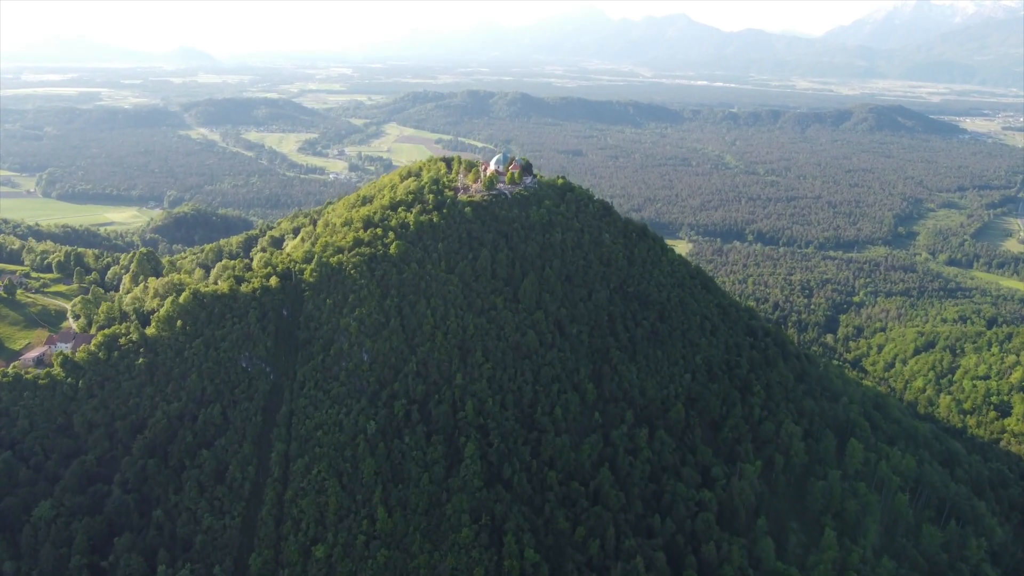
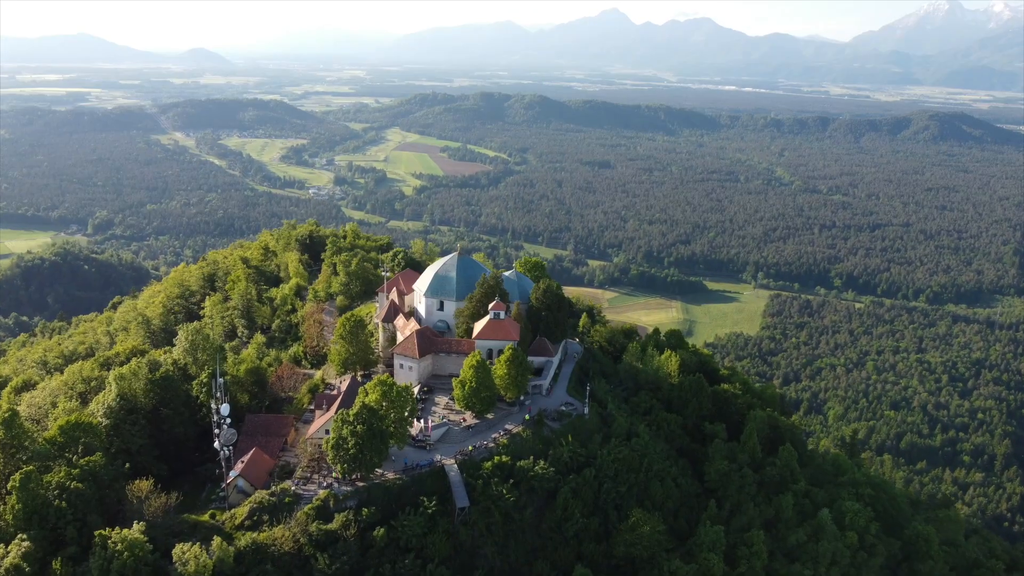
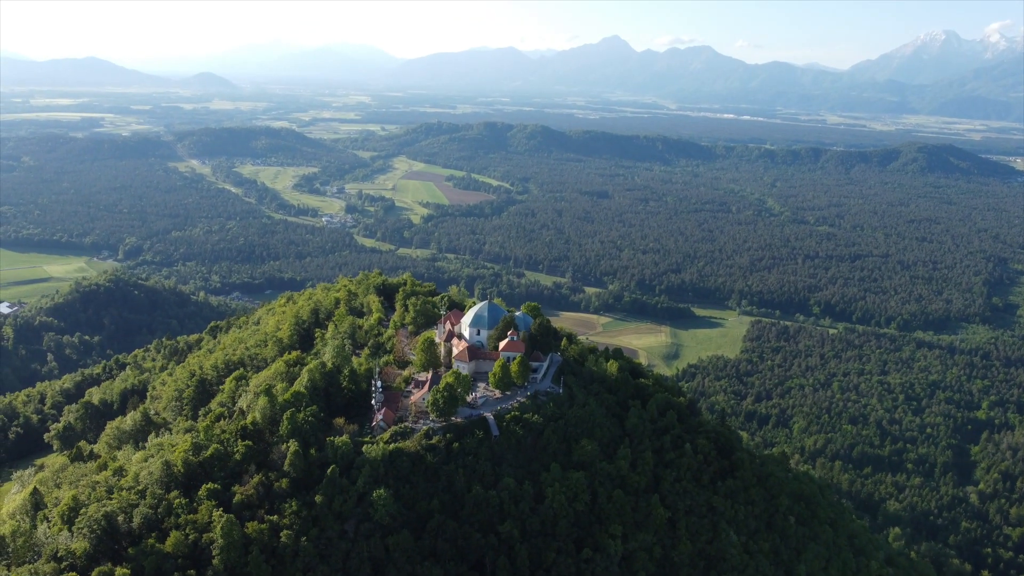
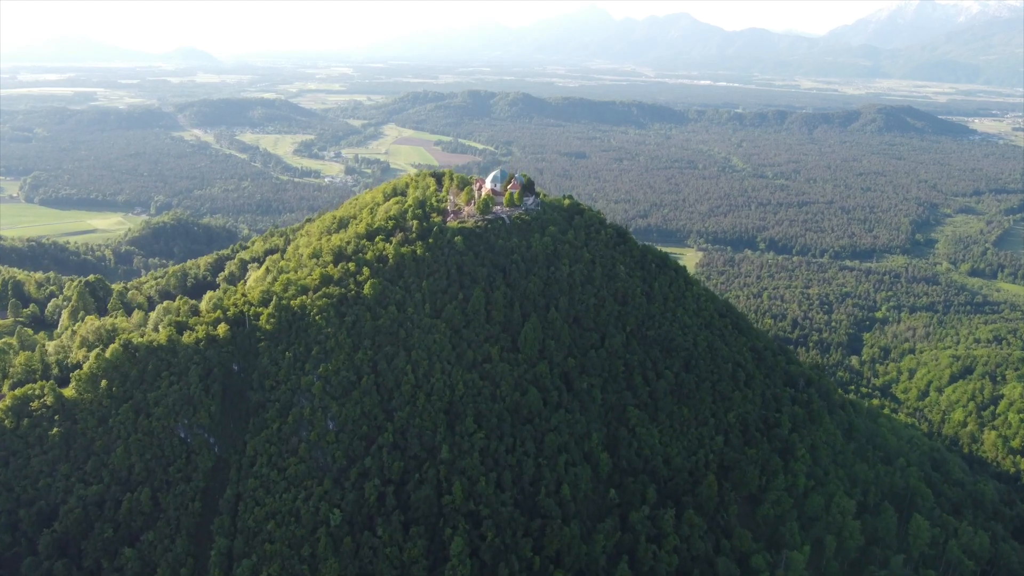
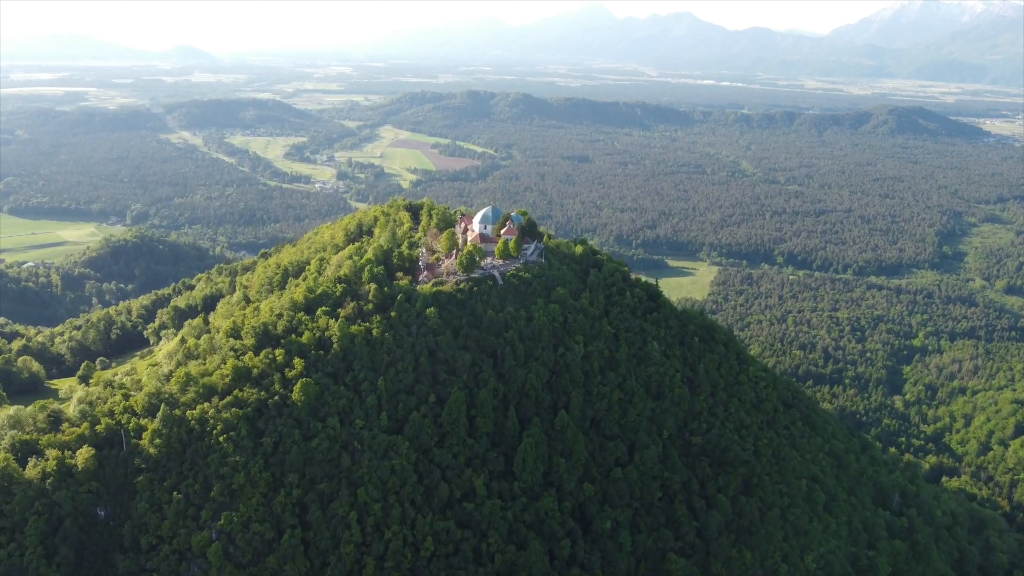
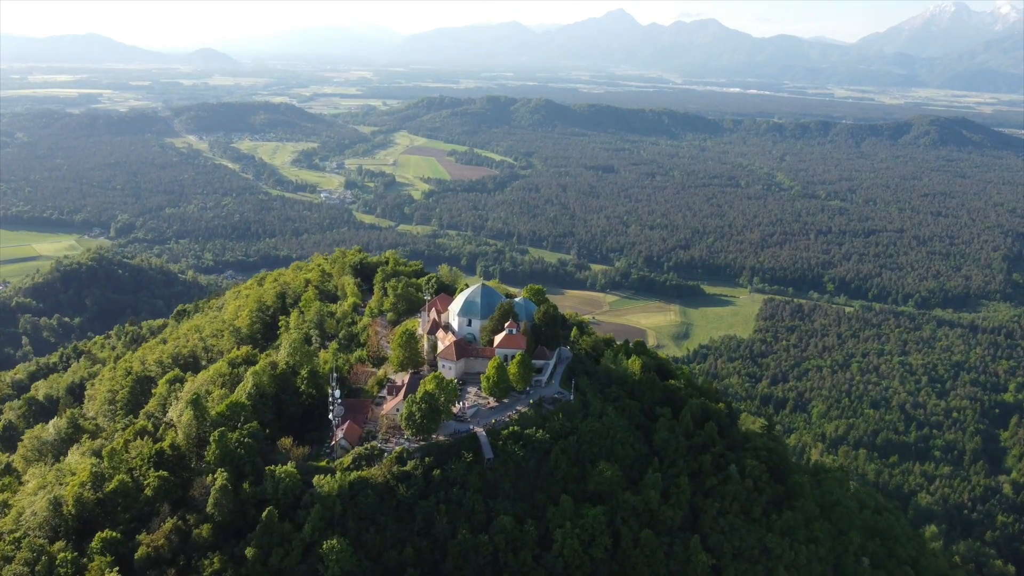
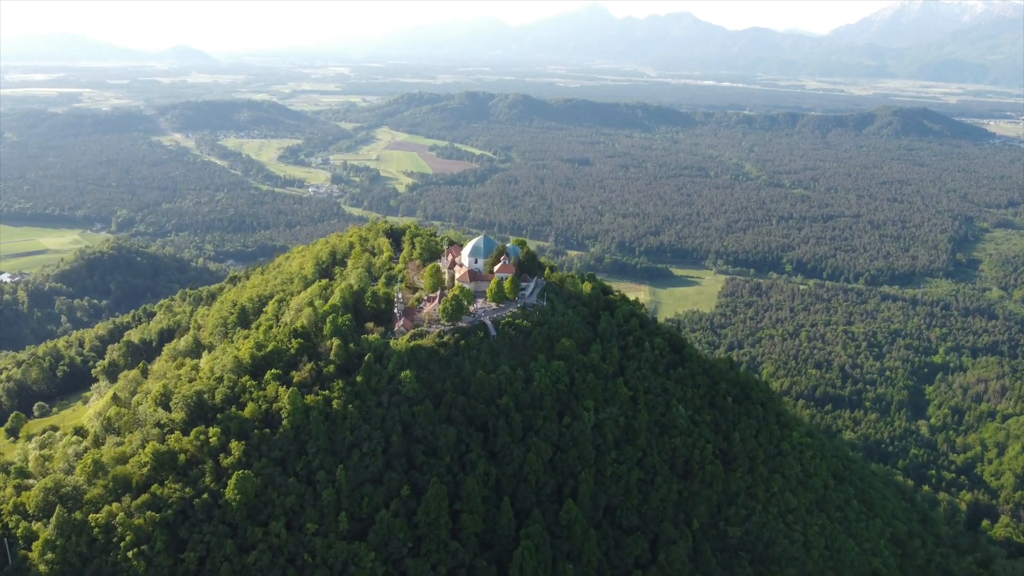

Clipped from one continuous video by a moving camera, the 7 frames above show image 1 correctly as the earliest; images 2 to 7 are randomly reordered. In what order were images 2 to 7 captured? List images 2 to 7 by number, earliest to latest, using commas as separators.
4, 5, 7, 3, 6, 2
